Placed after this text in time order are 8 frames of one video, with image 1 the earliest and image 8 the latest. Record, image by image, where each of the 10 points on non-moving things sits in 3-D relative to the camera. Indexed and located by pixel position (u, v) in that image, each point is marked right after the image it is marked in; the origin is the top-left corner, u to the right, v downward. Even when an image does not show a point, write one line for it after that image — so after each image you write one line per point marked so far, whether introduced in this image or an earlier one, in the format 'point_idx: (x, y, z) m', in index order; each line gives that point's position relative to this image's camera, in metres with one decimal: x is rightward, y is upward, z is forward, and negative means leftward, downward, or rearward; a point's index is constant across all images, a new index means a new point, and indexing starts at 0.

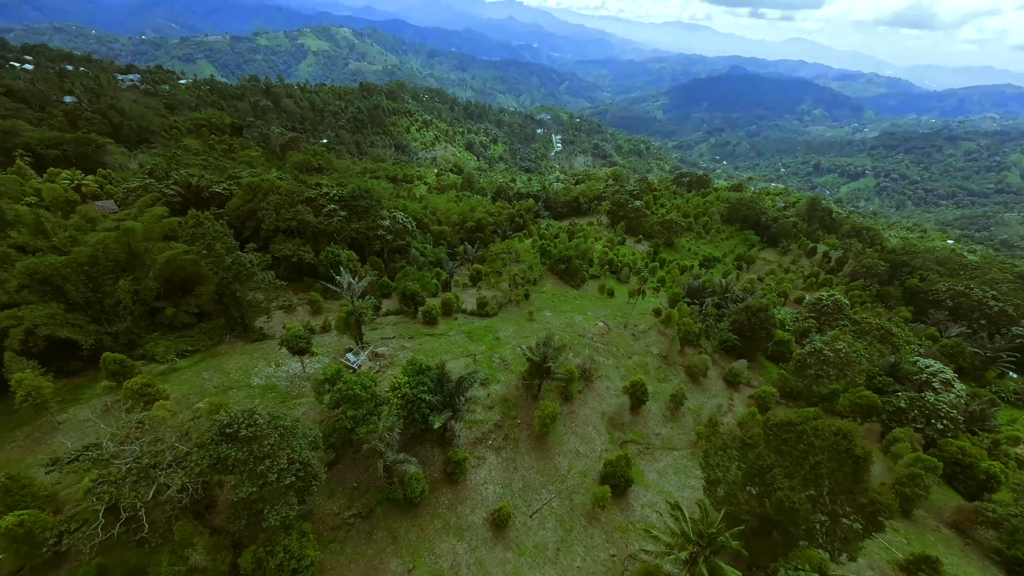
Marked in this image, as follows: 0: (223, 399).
0: (-10.5, -4.1, +15.9) m
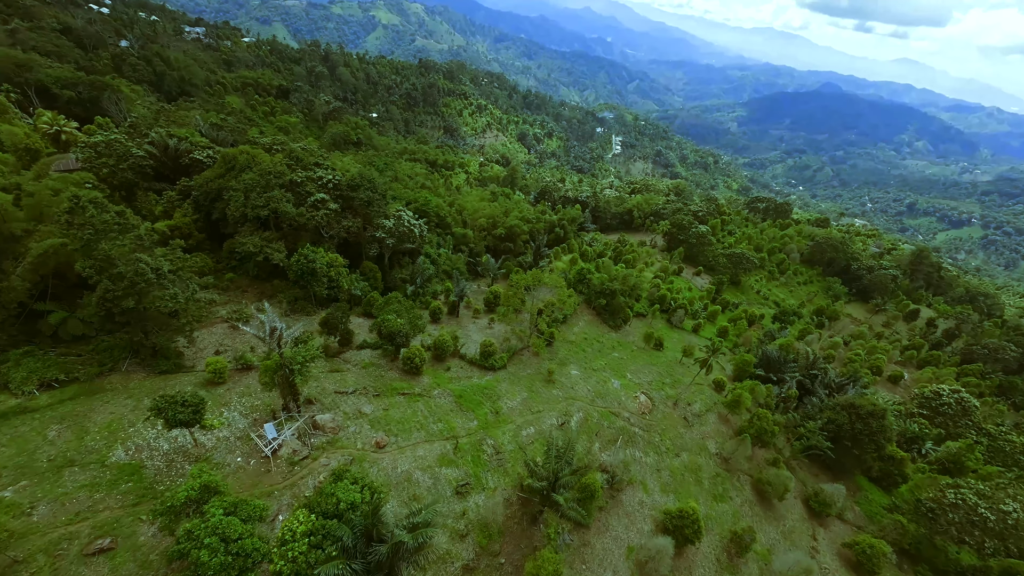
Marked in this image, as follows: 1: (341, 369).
0: (-11.0, -4.8, +10.2) m
1: (-6.7, -3.2, +17.2) m
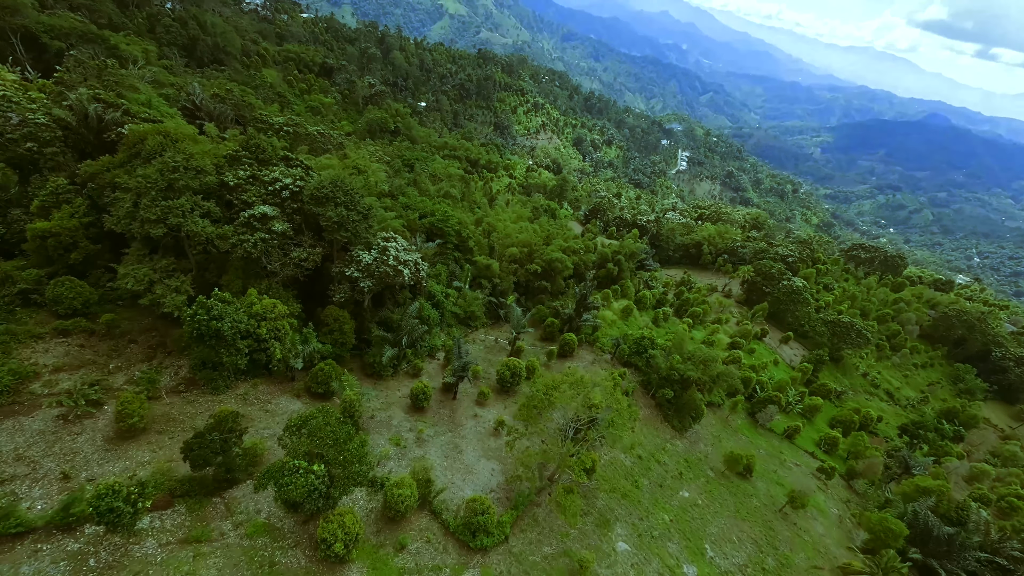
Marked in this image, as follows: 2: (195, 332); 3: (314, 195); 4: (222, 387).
0: (-11.7, -6.5, +2.8) m
1: (-6.6, -5.4, +9.4) m
2: (-8.9, -1.2, +12.6) m
3: (-6.9, +3.3, +15.5) m
4: (-8.9, -3.0, +13.5) m
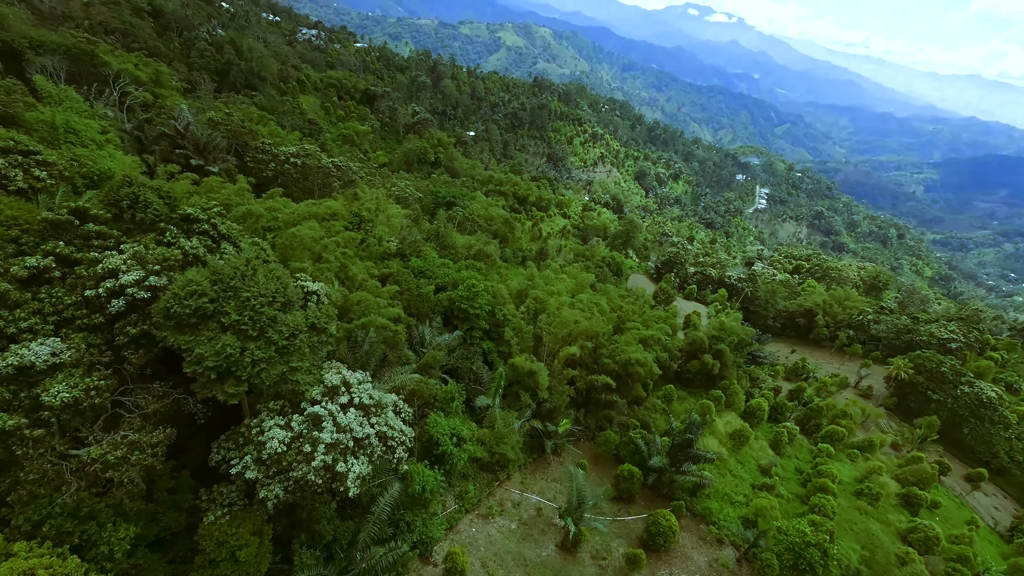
0: (-12.2, -9.0, -5.2) m
1: (-6.4, -8.6, +0.9) m
2: (-8.2, -4.5, +4.5) m
3: (-5.7, -0.3, +7.4) m
4: (-8.2, -6.4, +5.4) m
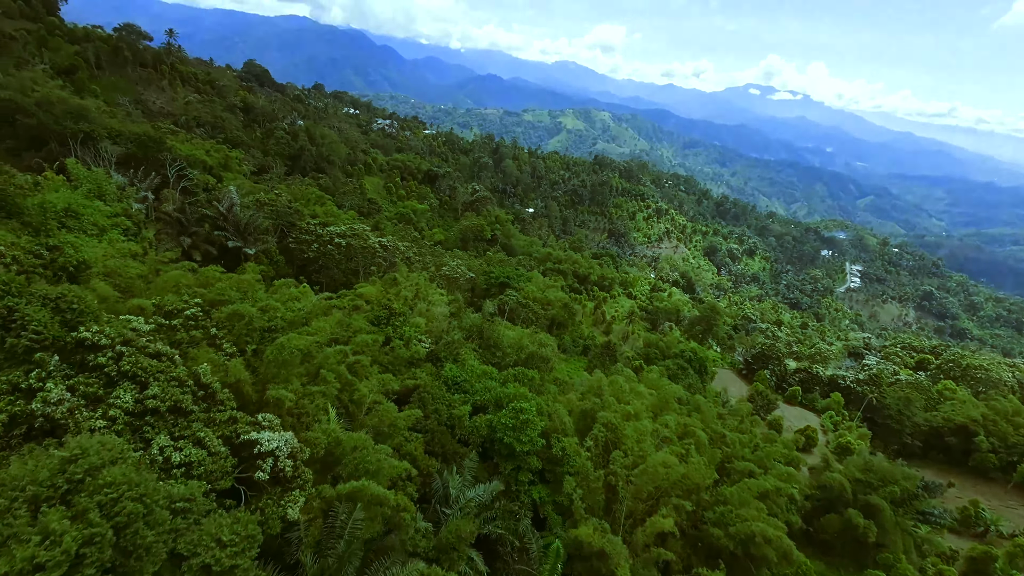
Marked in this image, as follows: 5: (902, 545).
0: (-13.5, -8.8, -9.4) m
1: (-7.0, -9.4, -4.1) m
2: (-8.1, -5.9, +0.3) m
3: (-5.1, -2.3, +3.5) m
4: (-8.0, -8.0, +0.9) m
5: (+13.9, -9.3, +15.8) m
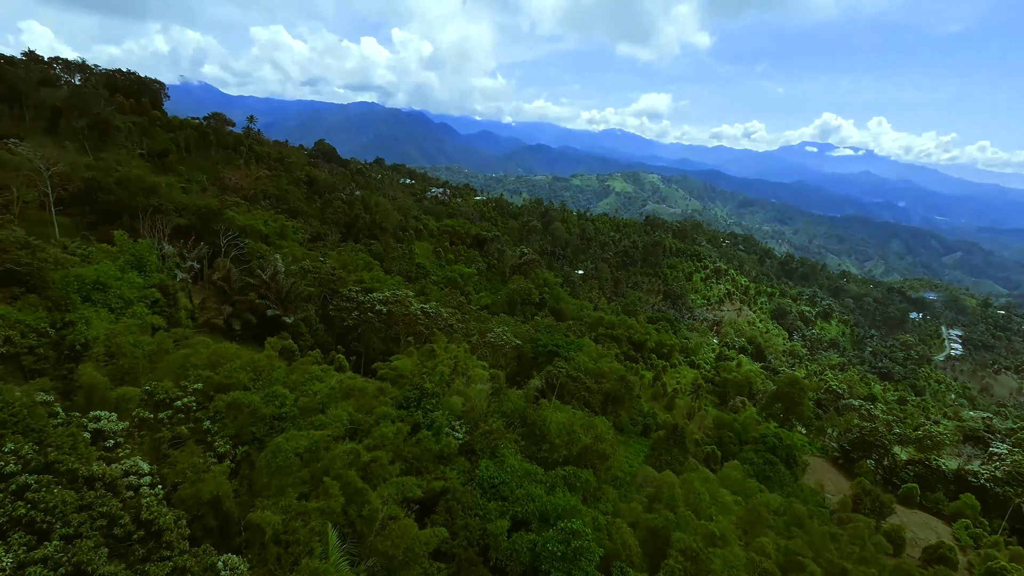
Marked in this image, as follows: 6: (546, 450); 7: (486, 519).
0: (-14.8, -7.8, -11.1) m
1: (-7.7, -9.1, -6.7) m
2: (-8.3, -6.3, -1.7) m
3: (-5.0, -3.0, +1.6) m
4: (-8.2, -8.3, -1.5) m
5: (+15.2, -11.6, +10.6) m
6: (+1.1, -5.3, +14.7) m
7: (-0.6, -5.6, +10.9) m
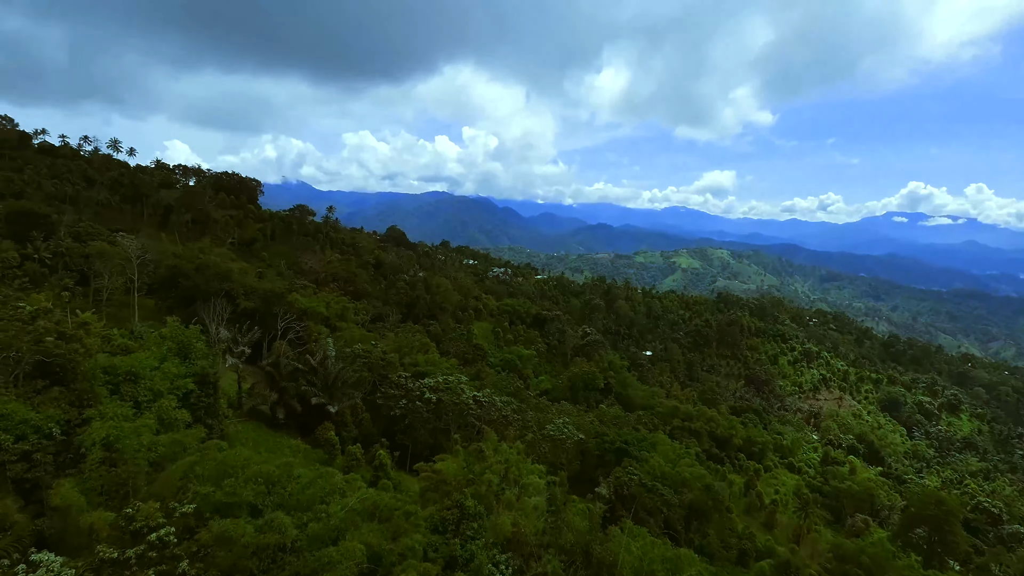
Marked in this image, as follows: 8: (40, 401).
0: (-16.7, -6.1, -12.1) m
1: (-9.1, -8.1, -9.1) m
2: (-9.0, -6.1, -3.6) m
3: (-5.2, -3.5, -0.3) m
4: (-8.9, -8.2, -3.8) m
5: (+16.0, -13.2, +4.1) m
6: (+2.7, -7.9, +11.2) m
7: (+0.5, -7.6, +7.7) m
8: (-11.5, -2.7, +10.8) m
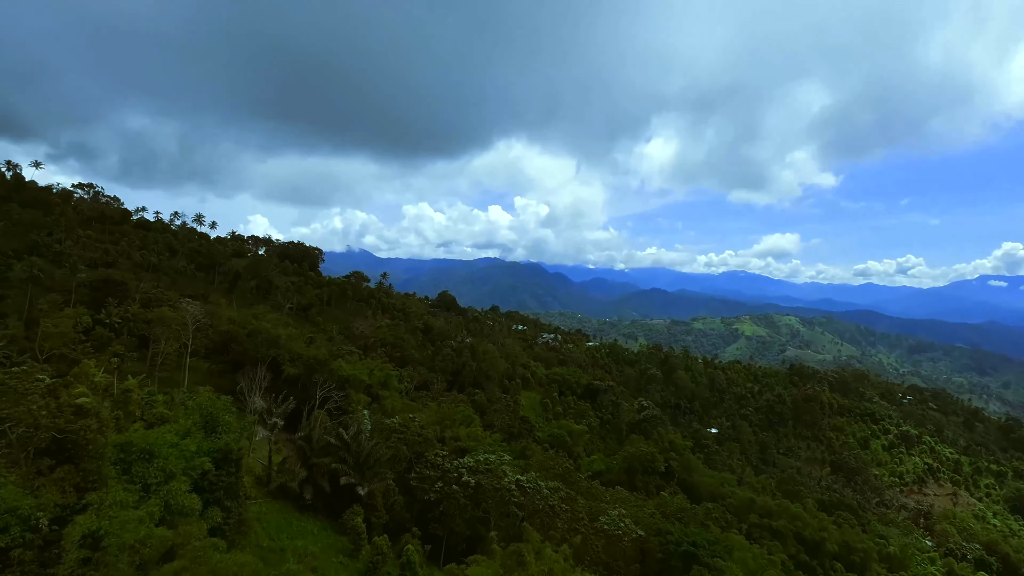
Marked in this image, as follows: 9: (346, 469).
0: (-18.4, -4.4, -12.4) m
1: (-10.6, -6.8, -10.5) m
2: (-9.8, -5.7, -4.9) m
3: (-5.6, -3.5, -1.6) m
4: (-9.7, -7.7, -5.3) m
5: (+15.8, -13.7, -1.1) m
6: (+3.5, -9.6, +8.2) m
7: (+0.9, -8.7, +5.0) m
8: (-10.6, -4.3, +10.1) m
9: (-7.5, -7.9, +19.9) m
